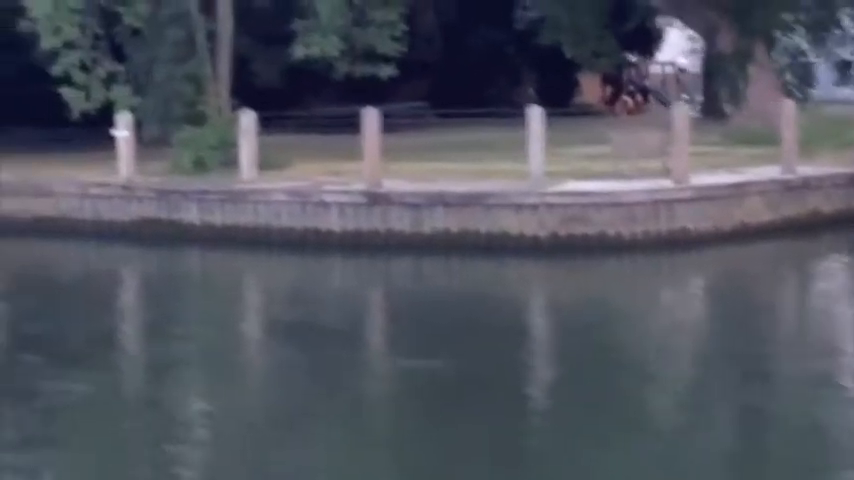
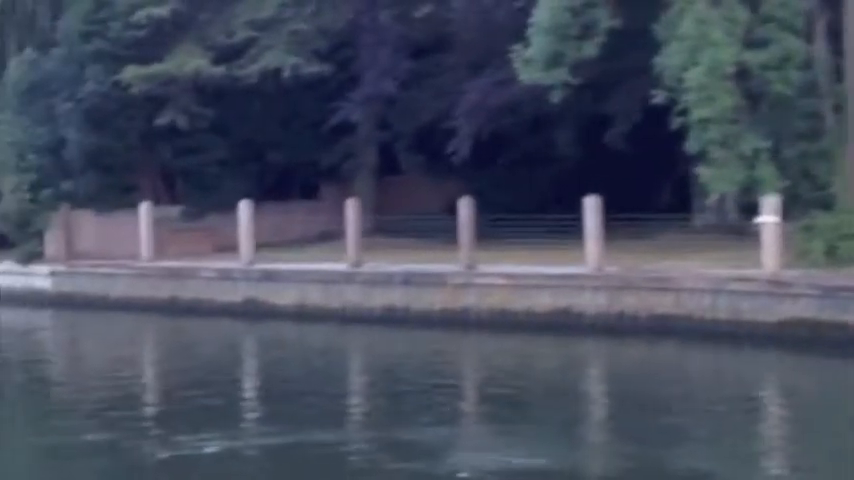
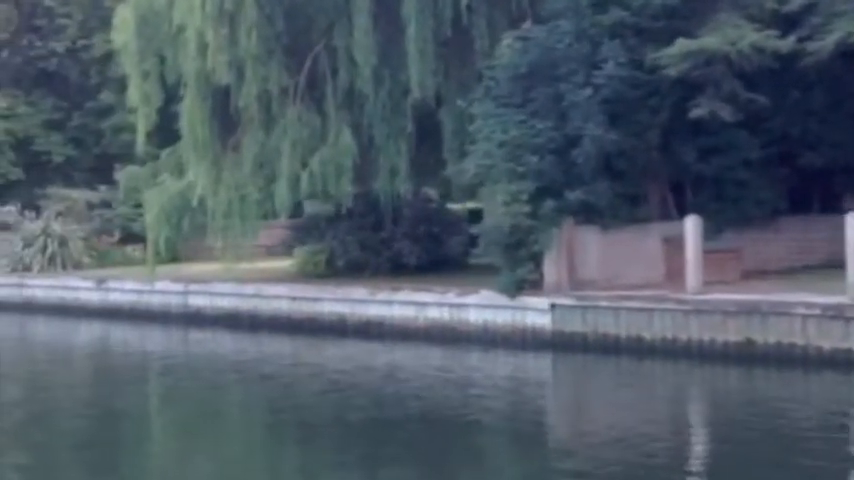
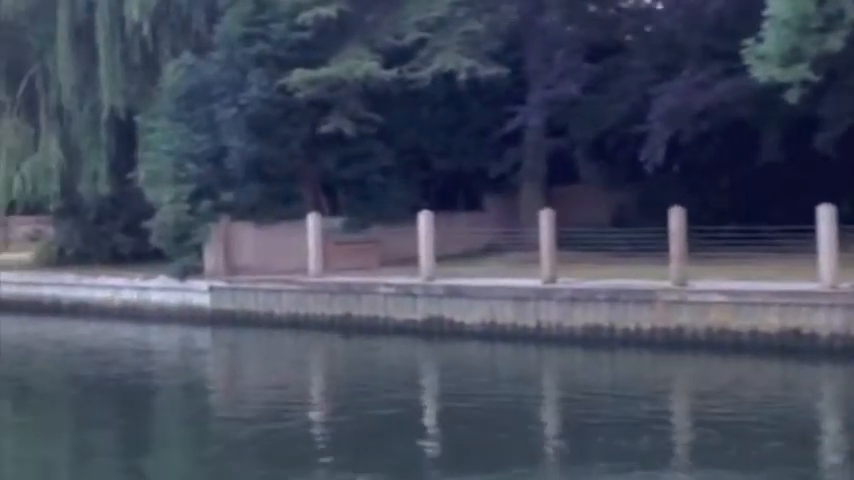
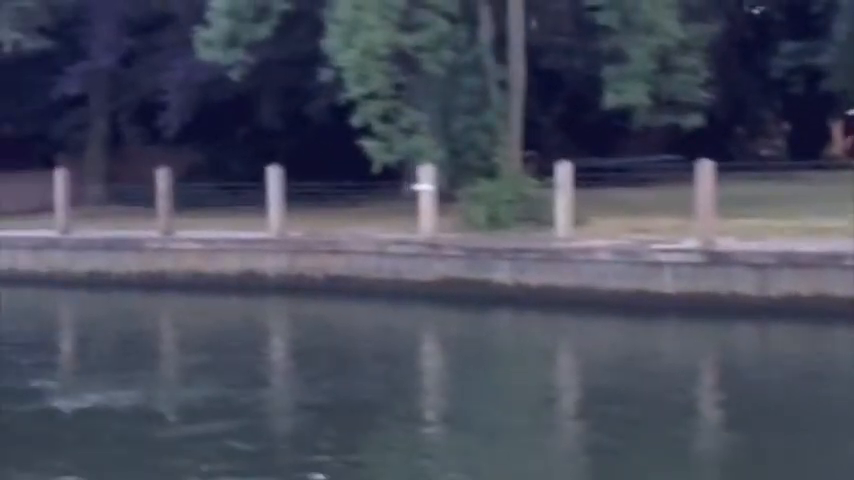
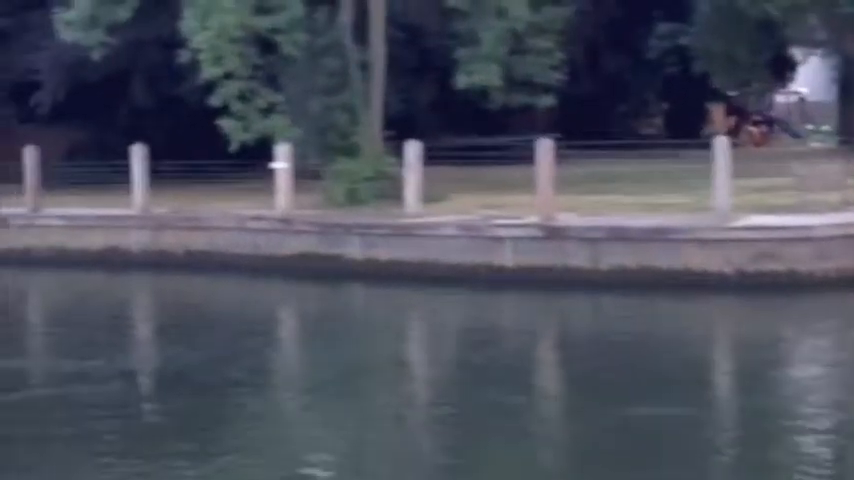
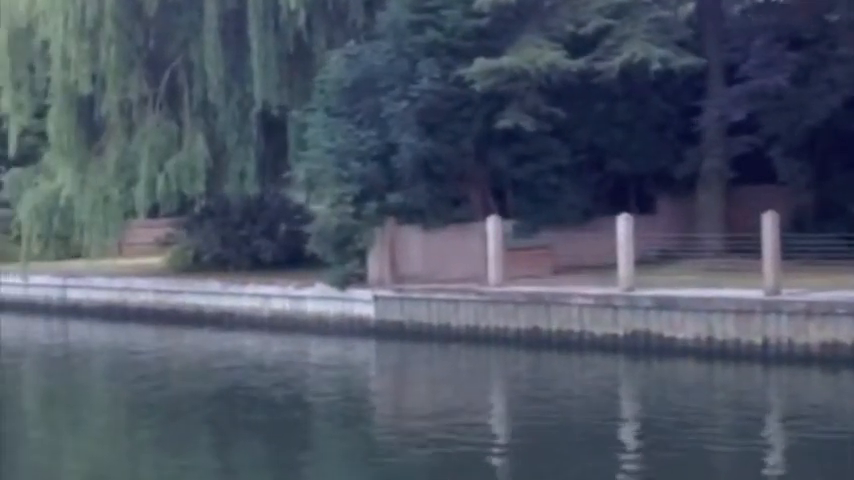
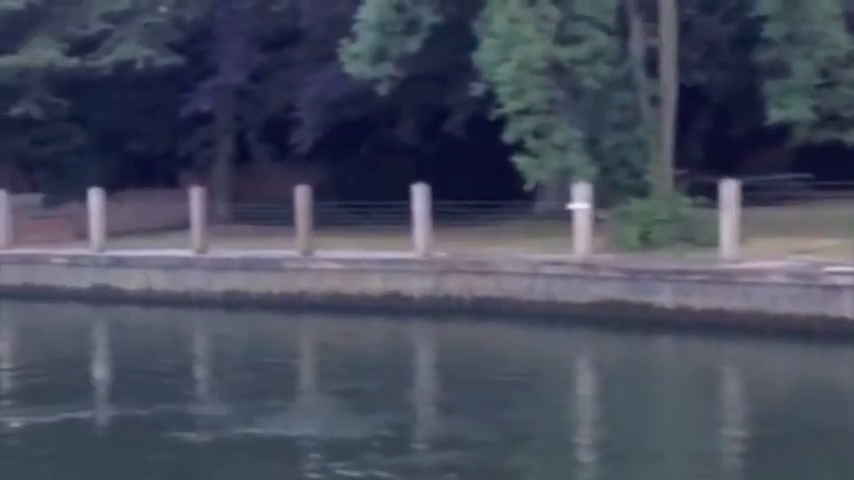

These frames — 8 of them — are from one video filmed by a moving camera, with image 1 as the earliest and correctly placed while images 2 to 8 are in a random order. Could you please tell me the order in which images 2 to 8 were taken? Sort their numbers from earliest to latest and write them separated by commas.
6, 5, 8, 2, 4, 7, 3
